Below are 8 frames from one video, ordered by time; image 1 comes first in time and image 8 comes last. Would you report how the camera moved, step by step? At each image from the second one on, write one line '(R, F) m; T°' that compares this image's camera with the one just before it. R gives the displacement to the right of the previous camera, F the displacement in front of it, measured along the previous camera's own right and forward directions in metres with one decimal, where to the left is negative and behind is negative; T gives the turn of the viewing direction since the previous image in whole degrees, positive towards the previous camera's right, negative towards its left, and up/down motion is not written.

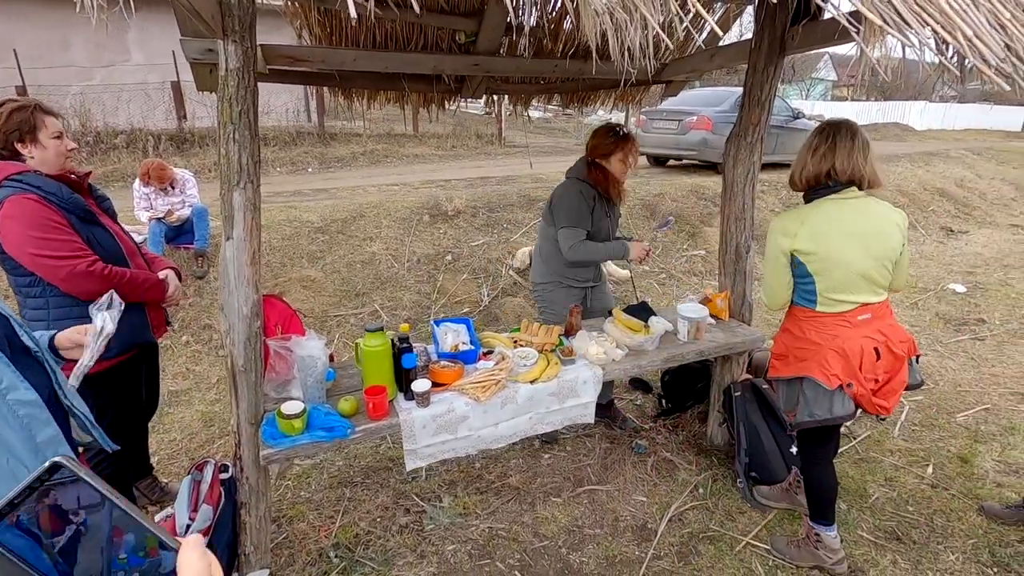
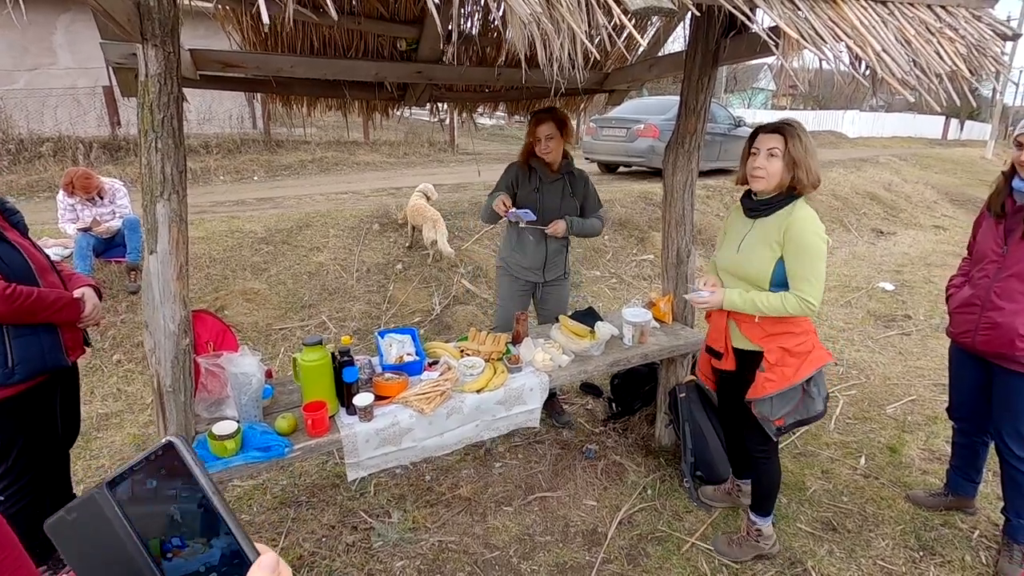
(+0.1, 0.0) m; +4°
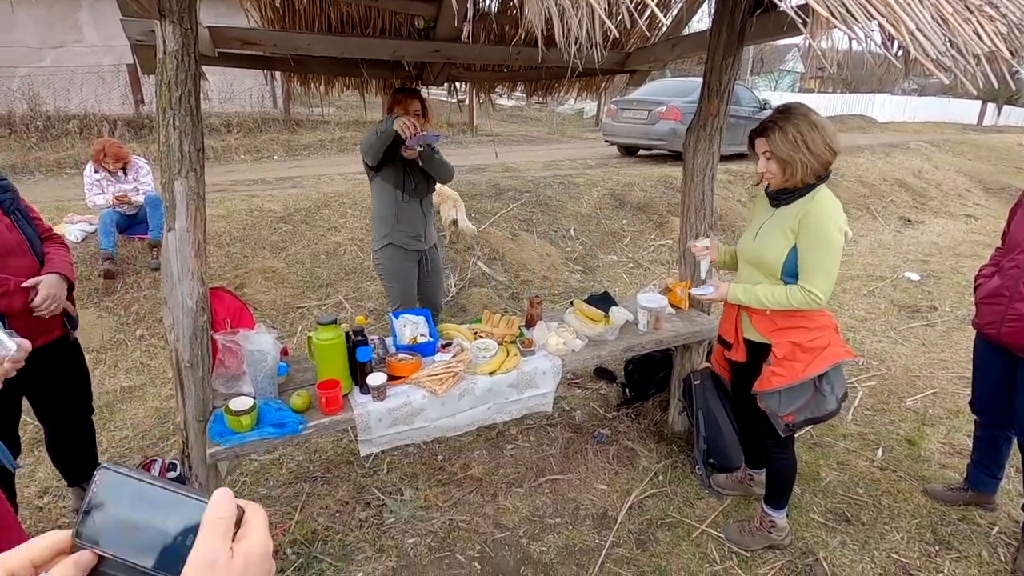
(0.0, 0.0) m; -2°
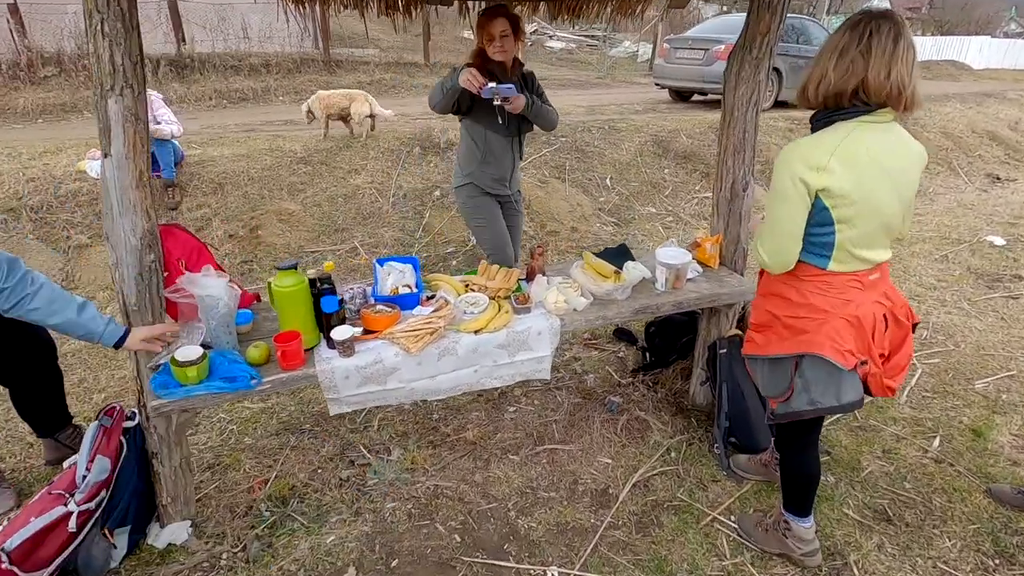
(+0.2, +0.3) m; -5°
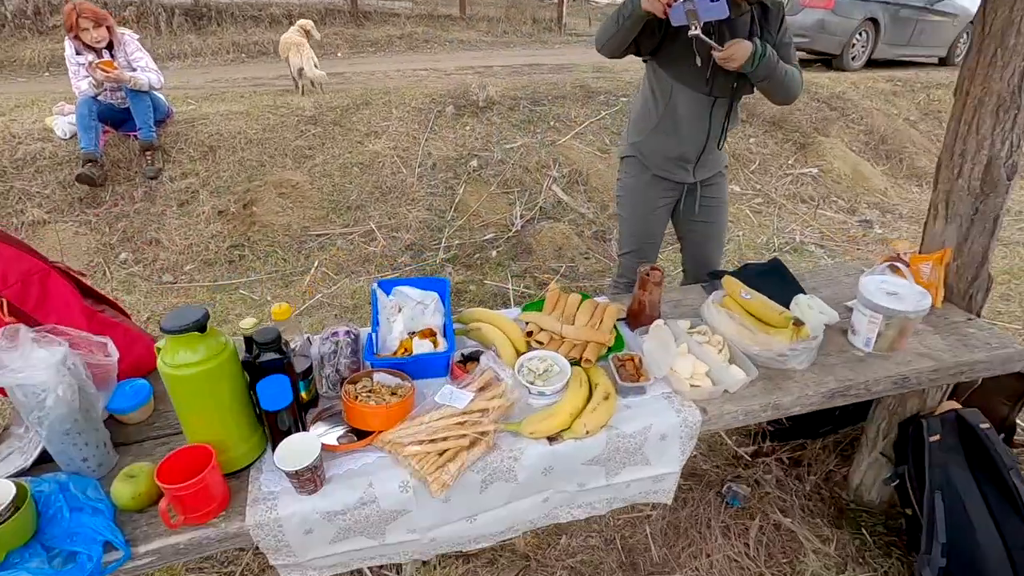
(-0.2, +1.0) m; -3°
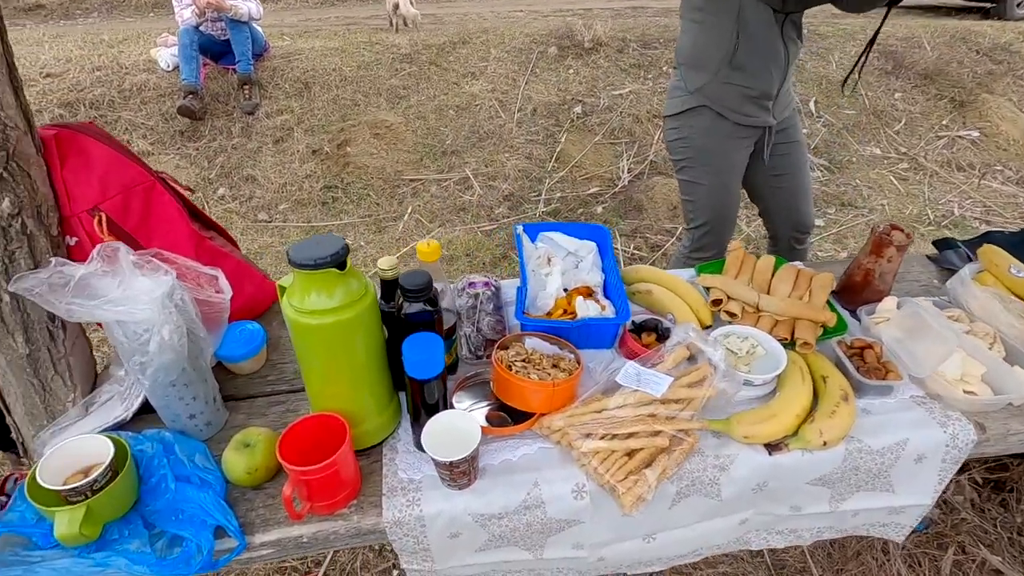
(-0.3, +0.3) m; -7°
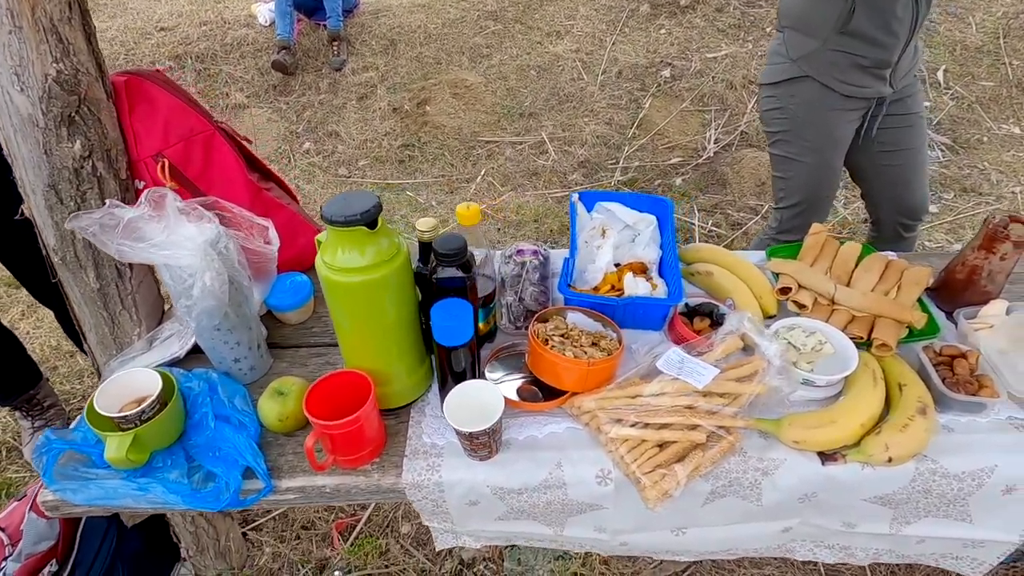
(+0.1, 0.0) m; -8°
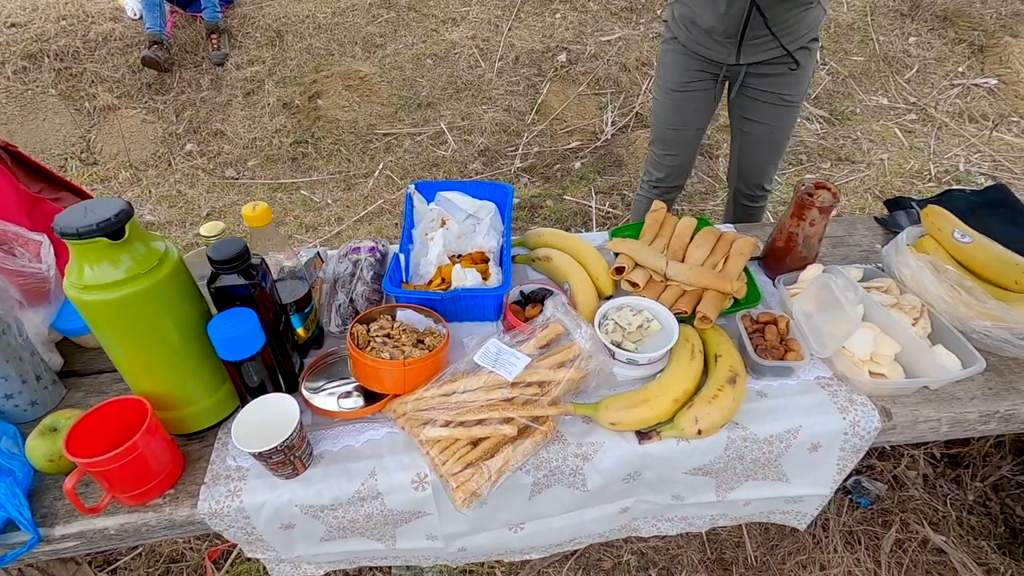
(+0.2, 0.0) m; +6°
